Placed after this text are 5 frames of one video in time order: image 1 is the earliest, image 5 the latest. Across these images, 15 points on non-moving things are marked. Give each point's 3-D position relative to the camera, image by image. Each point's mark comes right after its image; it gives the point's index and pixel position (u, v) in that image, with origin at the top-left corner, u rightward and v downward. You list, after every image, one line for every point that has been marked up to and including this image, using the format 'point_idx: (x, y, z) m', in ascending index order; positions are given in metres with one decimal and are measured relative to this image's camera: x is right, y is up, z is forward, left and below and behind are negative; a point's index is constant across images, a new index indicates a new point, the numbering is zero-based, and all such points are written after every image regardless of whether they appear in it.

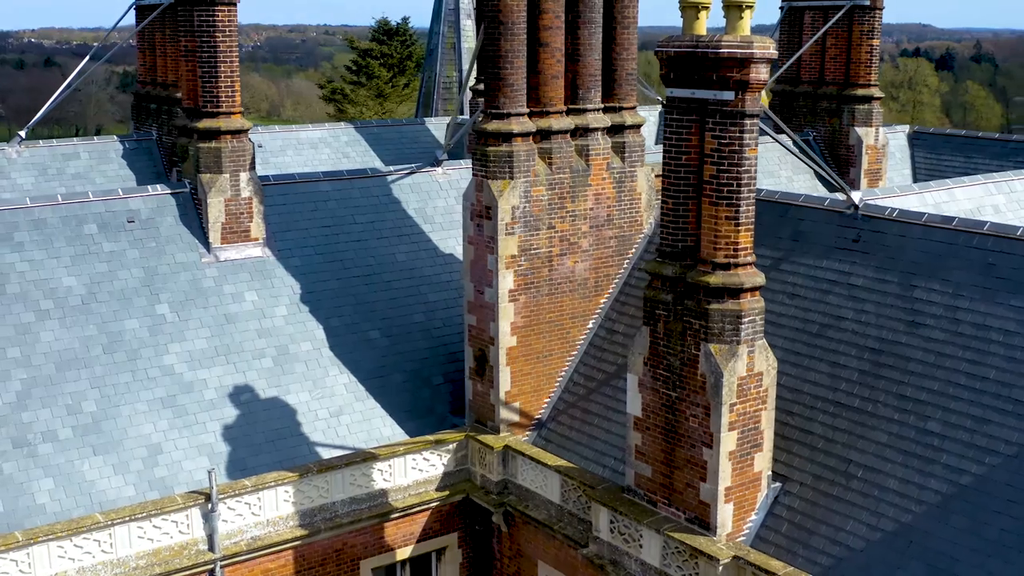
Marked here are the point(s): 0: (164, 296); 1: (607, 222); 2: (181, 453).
0: (-3.8, -0.1, +13.4) m
1: (+1.1, +0.7, +13.8) m
2: (-3.4, -1.7, +12.5) m
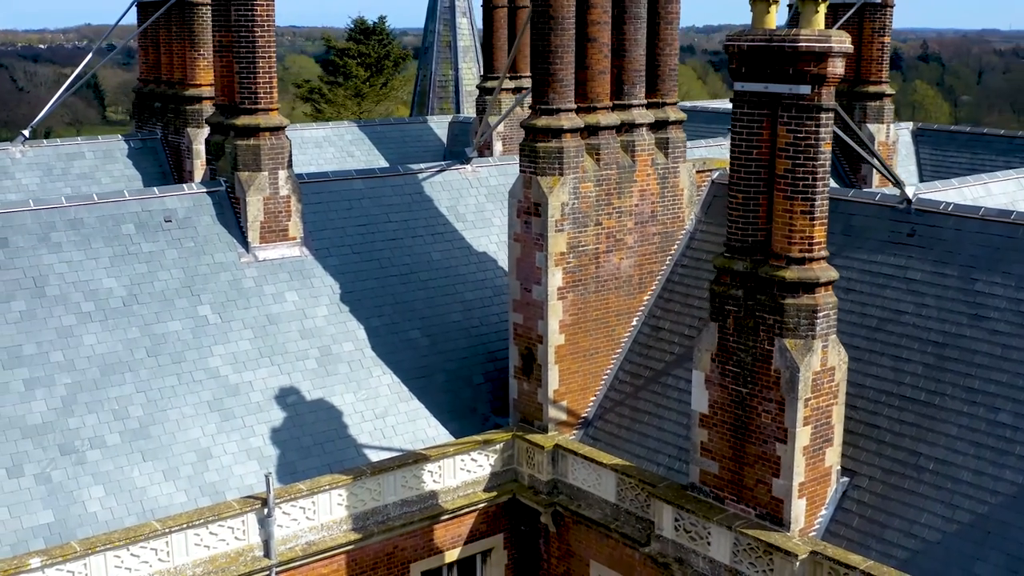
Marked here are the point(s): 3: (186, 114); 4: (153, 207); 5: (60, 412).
0: (-3.3, -0.1, +13.1) m
1: (+1.6, +0.8, +13.8) m
2: (-2.8, -1.7, +12.2) m
3: (-4.9, +2.6, +18.6) m
4: (-3.9, +0.9, +13.5) m
5: (-4.4, -1.2, +11.8) m
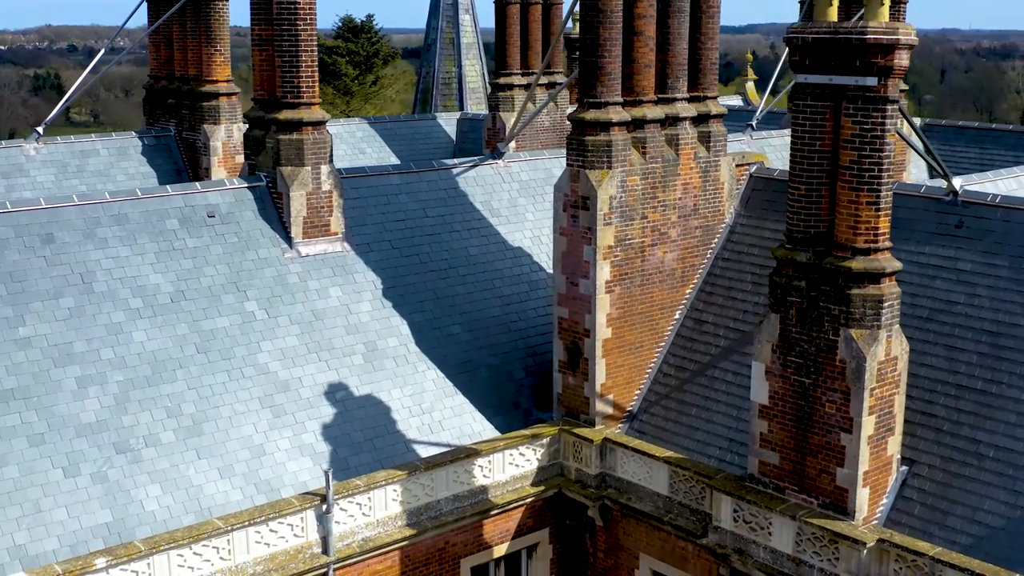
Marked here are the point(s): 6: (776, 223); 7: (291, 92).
0: (-2.7, -0.1, +13.0) m
1: (+2.1, +0.8, +13.8) m
2: (-2.3, -1.6, +12.1) m
3: (-4.6, +2.7, +18.4) m
4: (-3.4, +0.9, +13.3) m
5: (-3.8, -1.2, +11.6) m
6: (+3.0, +0.7, +13.9) m
7: (-2.4, +2.2, +13.5) m
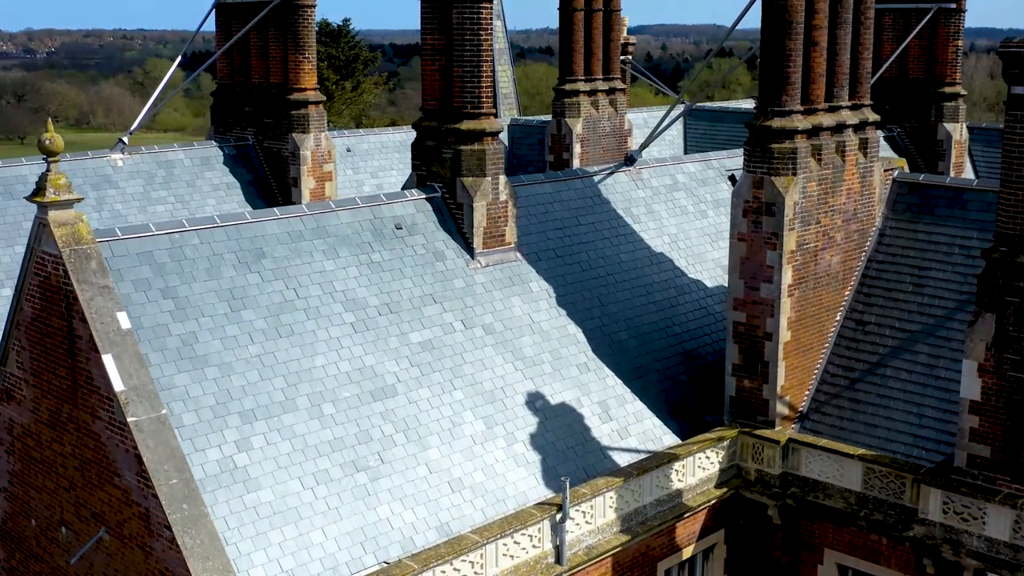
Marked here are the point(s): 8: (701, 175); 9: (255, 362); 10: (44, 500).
0: (-0.7, -0.2, +12.9) m
1: (+4.0, +0.8, +14.3) m
2: (-0.1, -1.7, +12.1) m
3: (-3.3, +2.5, +18.1) m
4: (-1.4, +0.8, +13.1) m
5: (-1.5, -1.3, +11.4) m
6: (+4.9, +0.7, +14.4) m
7: (-0.5, +2.0, +13.5) m
8: (+2.6, +1.5, +16.8) m
9: (-2.4, -0.7, +11.3) m
10: (-4.5, -2.1, +11.9) m
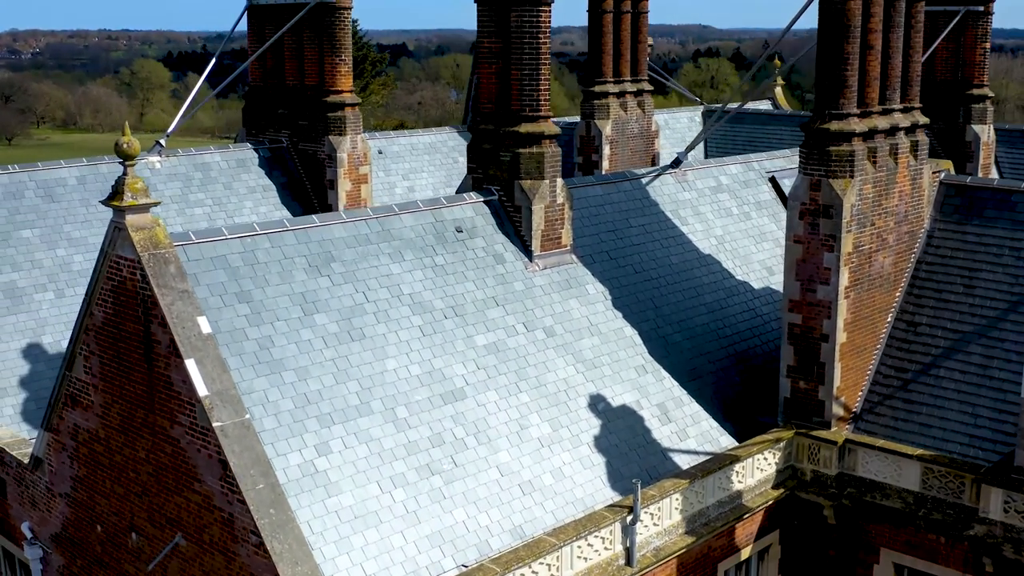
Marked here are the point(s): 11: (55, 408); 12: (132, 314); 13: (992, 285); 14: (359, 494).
0: (0.0, -0.2, +12.9) m
1: (+4.6, +0.8, +14.4) m
2: (+0.6, -1.8, +12.1) m
3: (-2.7, +2.4, +18.0) m
4: (-0.8, +0.8, +13.1) m
5: (-0.8, -1.3, +11.4) m
6: (+5.5, +0.7, +14.6) m
7: (+0.2, +2.0, +13.5) m
8: (+3.2, +1.5, +16.9) m
9: (-1.7, -0.7, +11.2) m
10: (-3.9, -2.1, +11.8) m
11: (-4.6, -1.2, +12.4) m
12: (-3.4, -0.2, +10.8) m
13: (+5.5, 0.0, +14.1) m
14: (-1.3, -1.8, +10.7) m
